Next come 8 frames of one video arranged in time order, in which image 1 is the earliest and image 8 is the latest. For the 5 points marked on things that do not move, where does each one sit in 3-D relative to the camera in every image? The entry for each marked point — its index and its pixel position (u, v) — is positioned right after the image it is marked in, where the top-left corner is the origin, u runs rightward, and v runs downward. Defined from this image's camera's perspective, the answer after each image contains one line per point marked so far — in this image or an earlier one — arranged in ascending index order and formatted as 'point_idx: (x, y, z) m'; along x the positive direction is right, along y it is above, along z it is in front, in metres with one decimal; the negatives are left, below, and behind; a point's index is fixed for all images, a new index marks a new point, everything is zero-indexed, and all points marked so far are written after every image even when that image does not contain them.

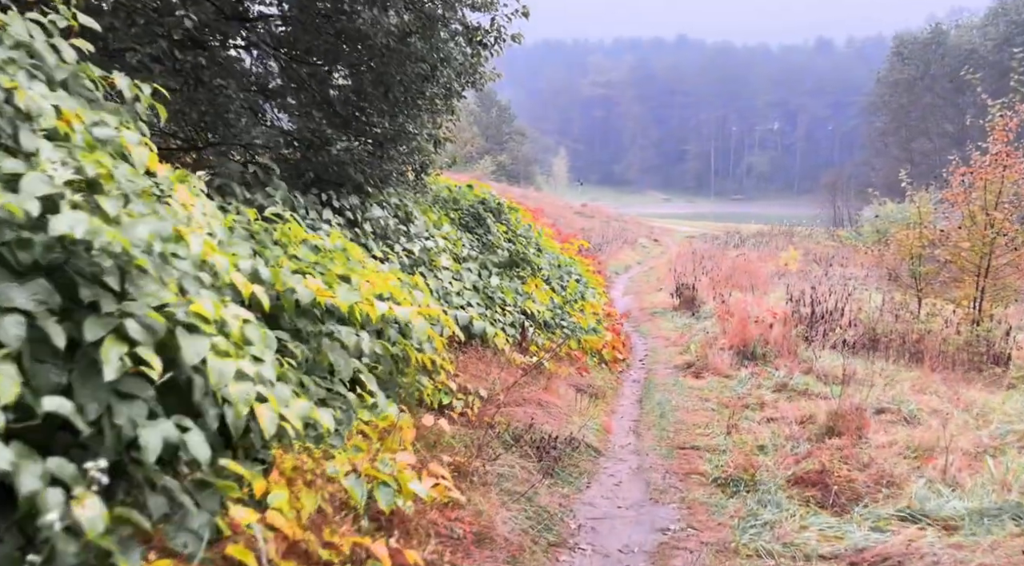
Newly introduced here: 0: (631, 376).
0: (+1.3, -1.0, +10.9) m
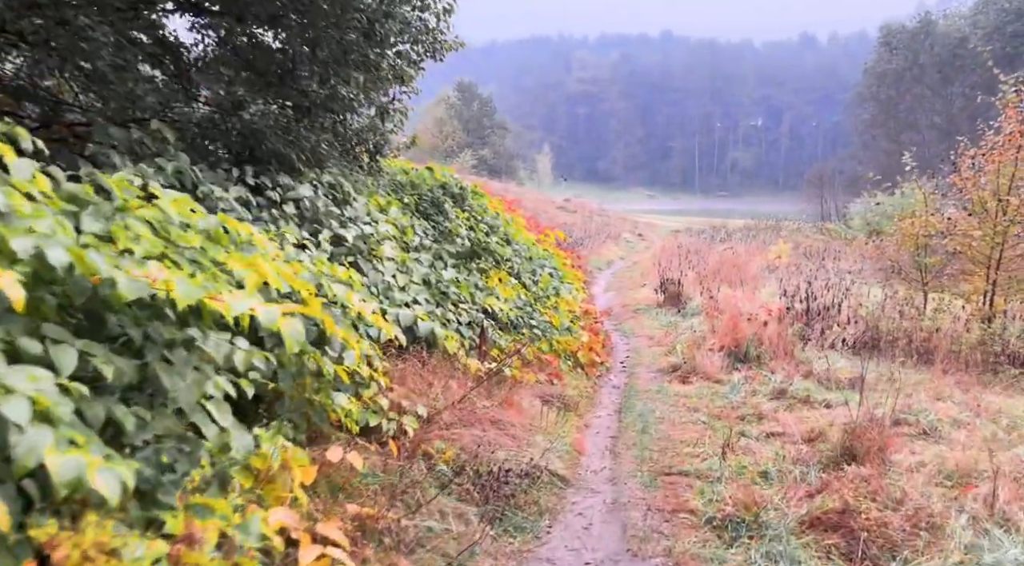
0: (+1.0, -1.0, +9.7) m
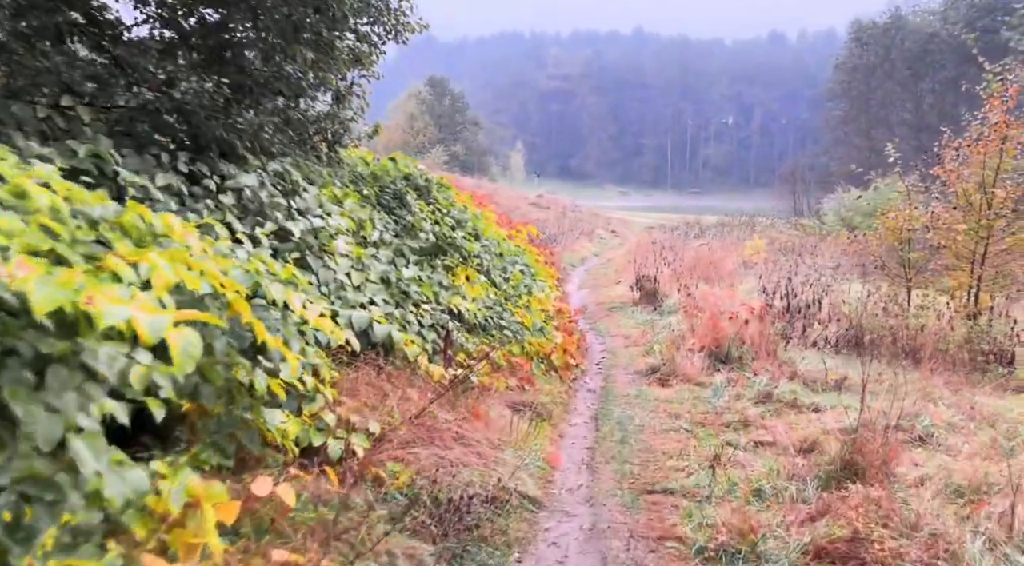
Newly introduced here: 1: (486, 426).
0: (+0.7, -0.9, +9.2) m
1: (-0.2, -0.9, +6.1) m
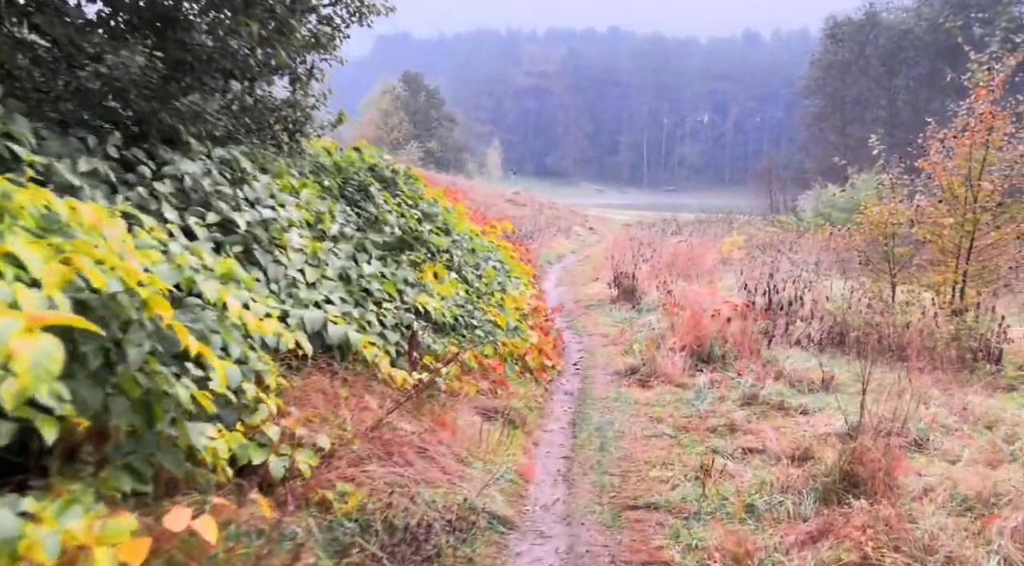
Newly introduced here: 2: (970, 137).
0: (+0.4, -0.9, +8.7) m
1: (-0.3, -0.9, +5.6) m
2: (+5.6, +1.8, +12.1) m
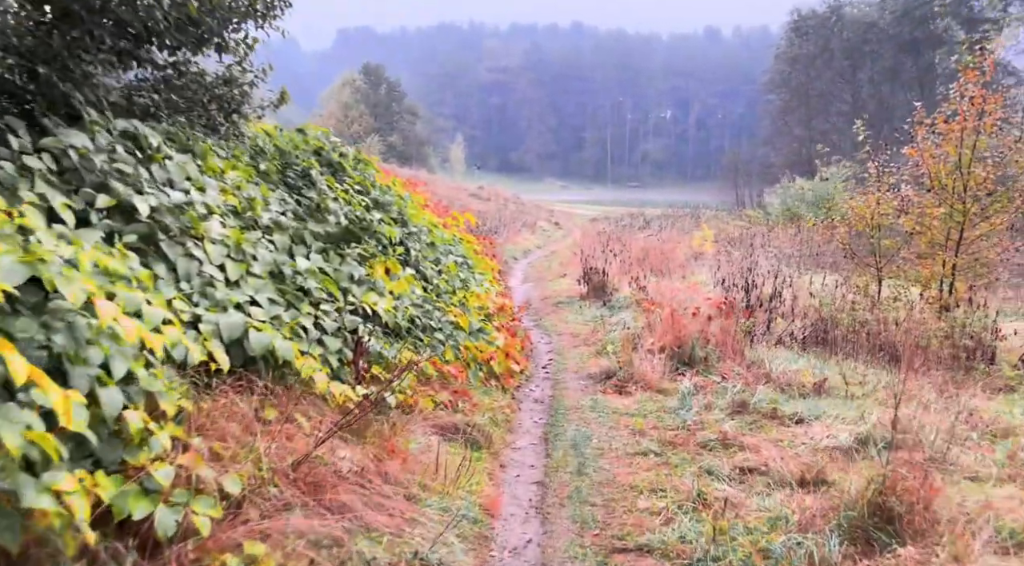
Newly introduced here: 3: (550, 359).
0: (+0.1, -0.9, +7.8) m
1: (-0.5, -0.8, +4.7) m
2: (+5.1, +1.8, +11.4) m
3: (+0.4, -0.8, +10.4) m
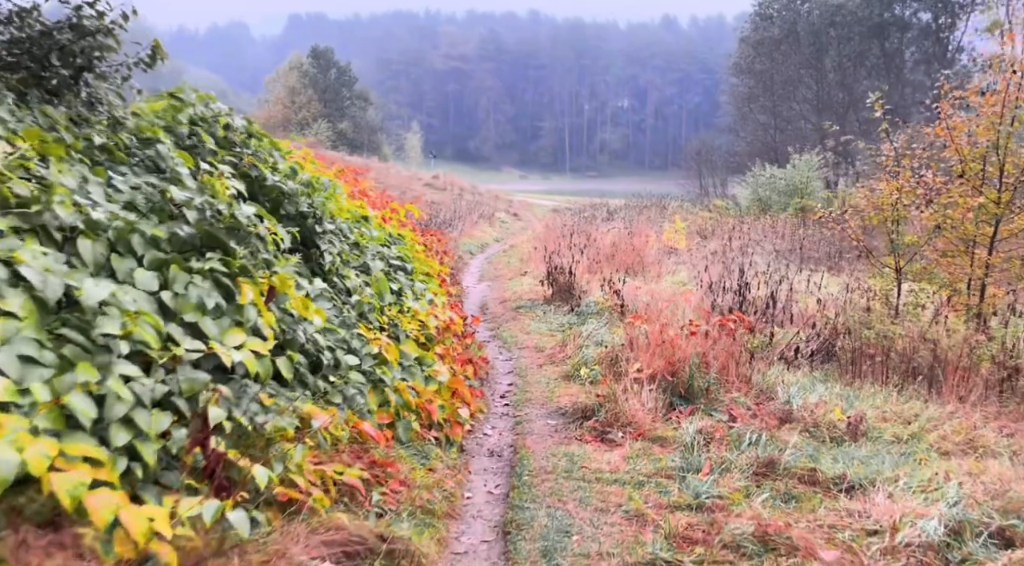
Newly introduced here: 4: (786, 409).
0: (-0.2, -1.0, +5.8) m
1: (-0.7, -1.0, +2.6) m
2: (+4.7, +1.8, +9.6) m
3: (0.0, -0.9, +8.4) m
4: (+1.9, -0.9, +6.8) m
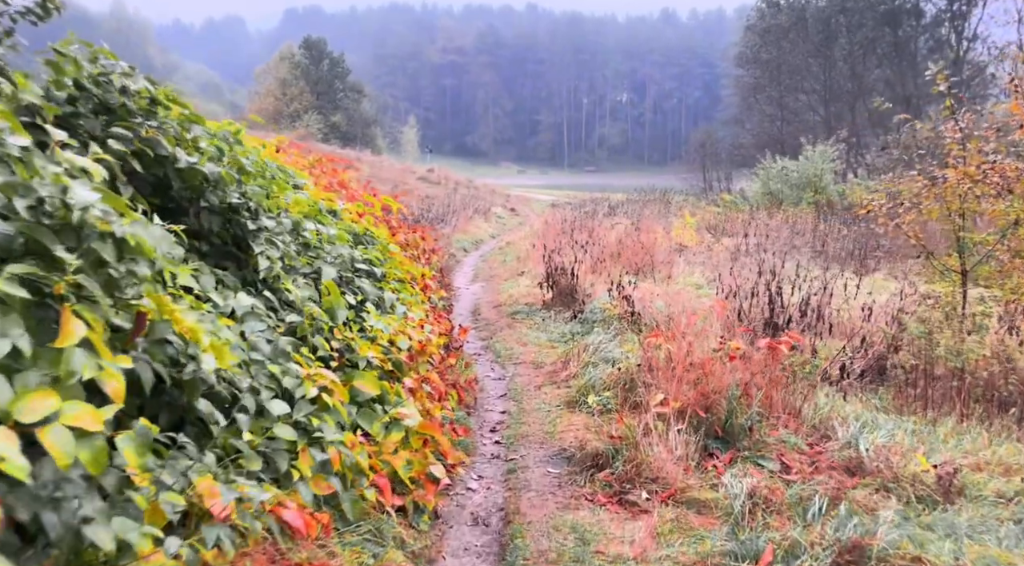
0: (-0.2, -1.0, +4.3) m
1: (-0.7, -1.0, +1.2) m
2: (+4.6, +1.8, +8.1) m
3: (-0.1, -0.9, +6.9) m
4: (+1.9, -1.0, +5.3) m
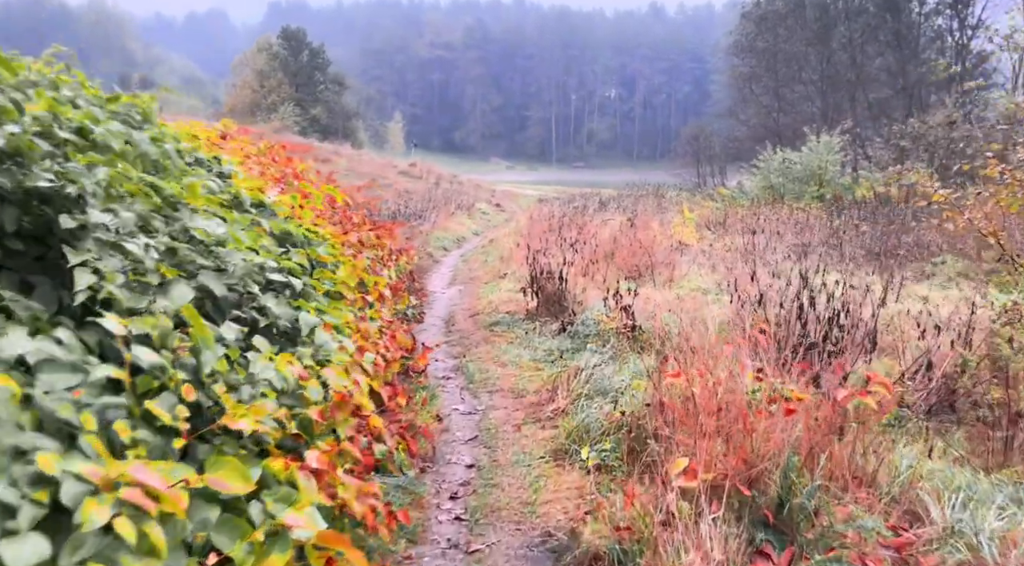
0: (-0.3, -1.1, +2.6) m
1: (-0.8, -1.2, -0.6) m
2: (+4.4, +1.7, +6.4) m
3: (-0.2, -1.0, +5.1) m
4: (+1.7, -1.0, +3.6) m
